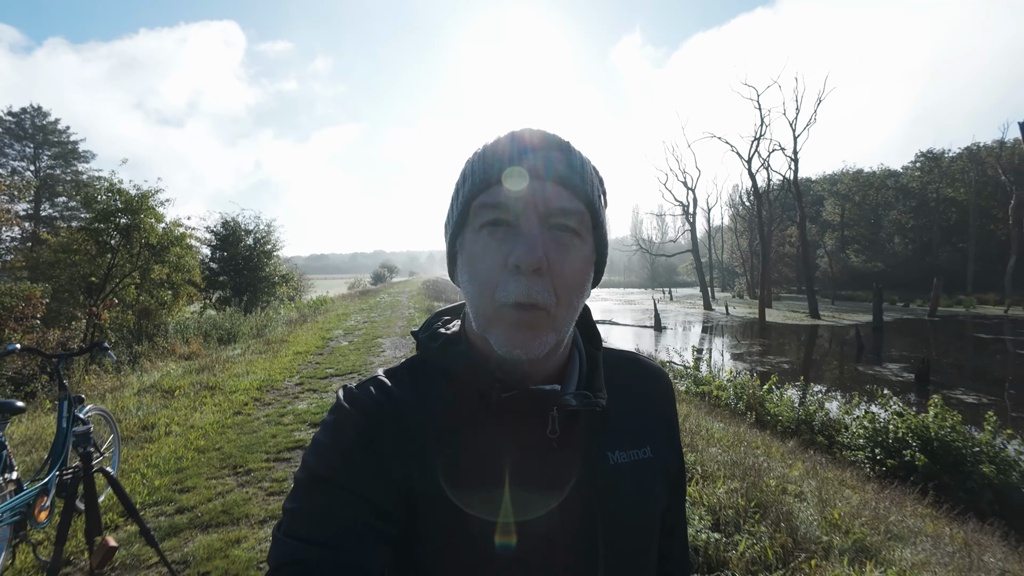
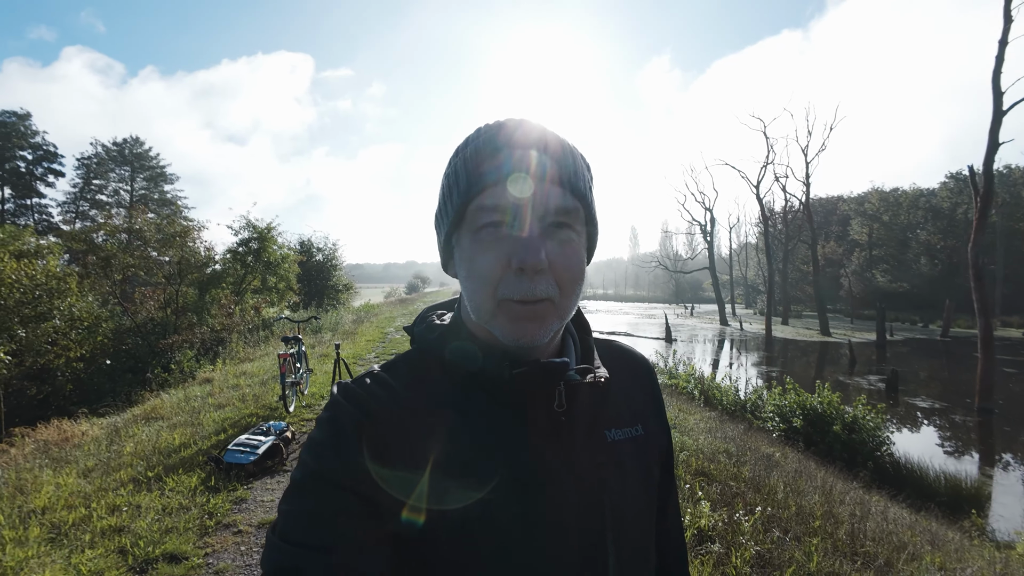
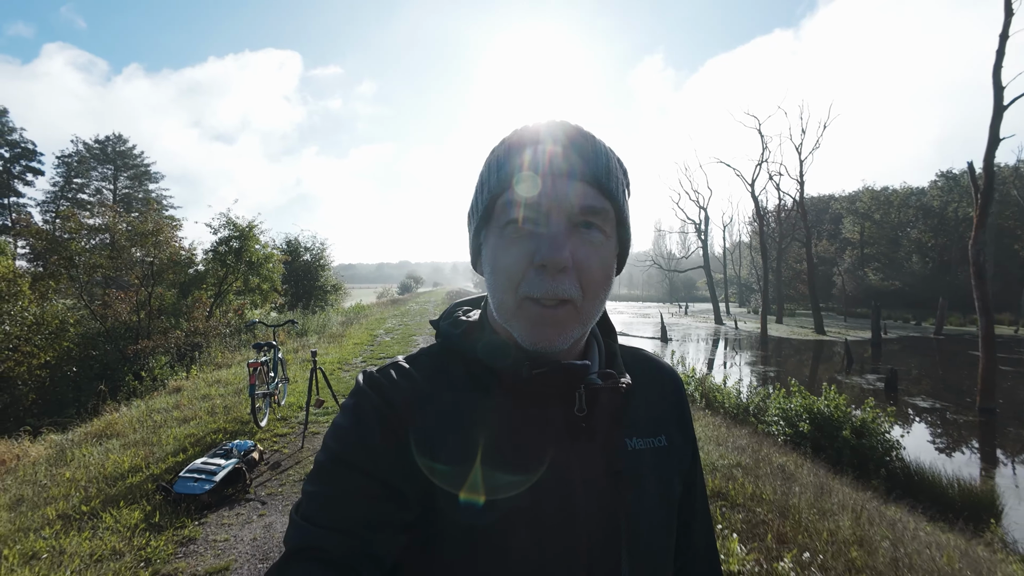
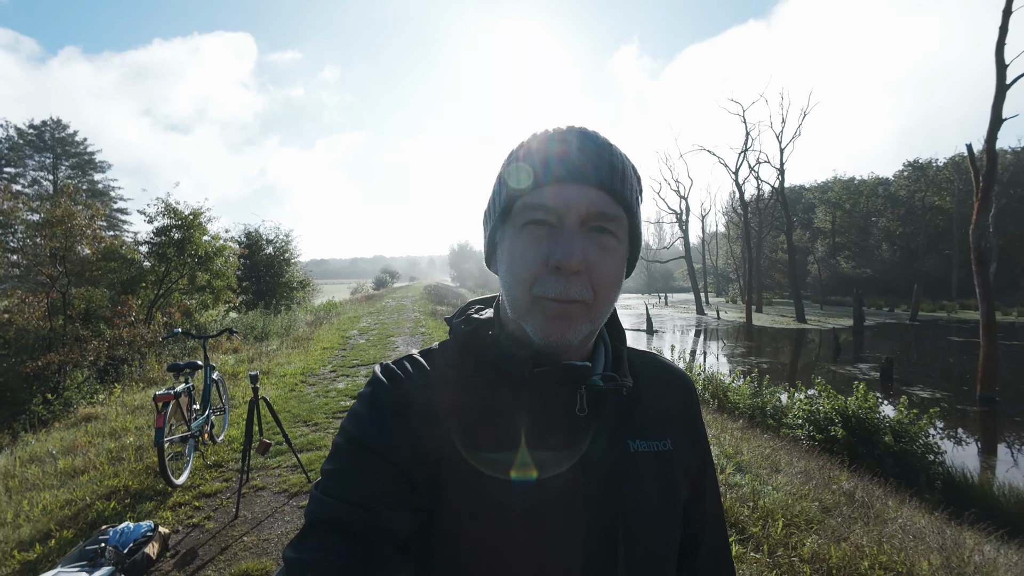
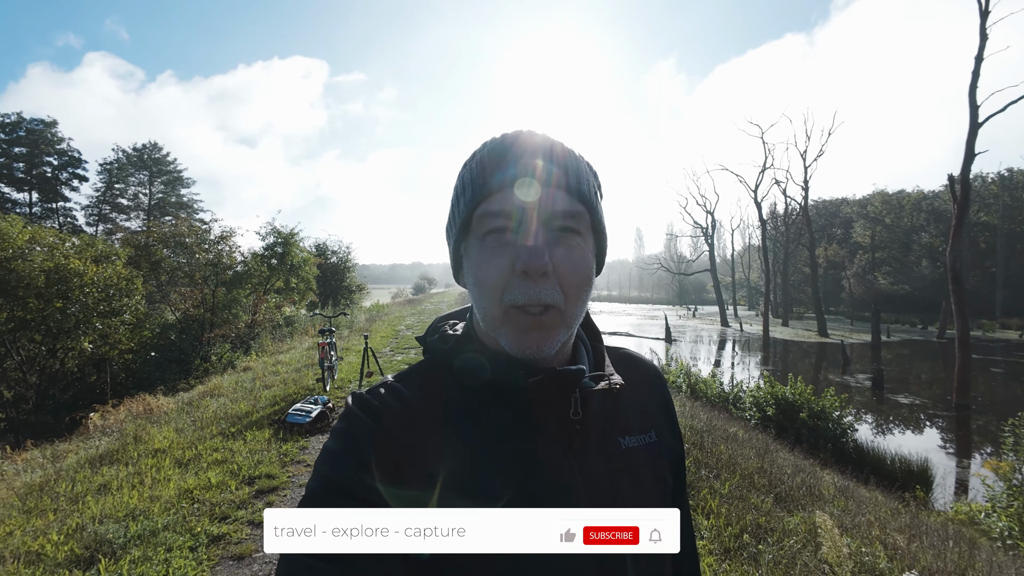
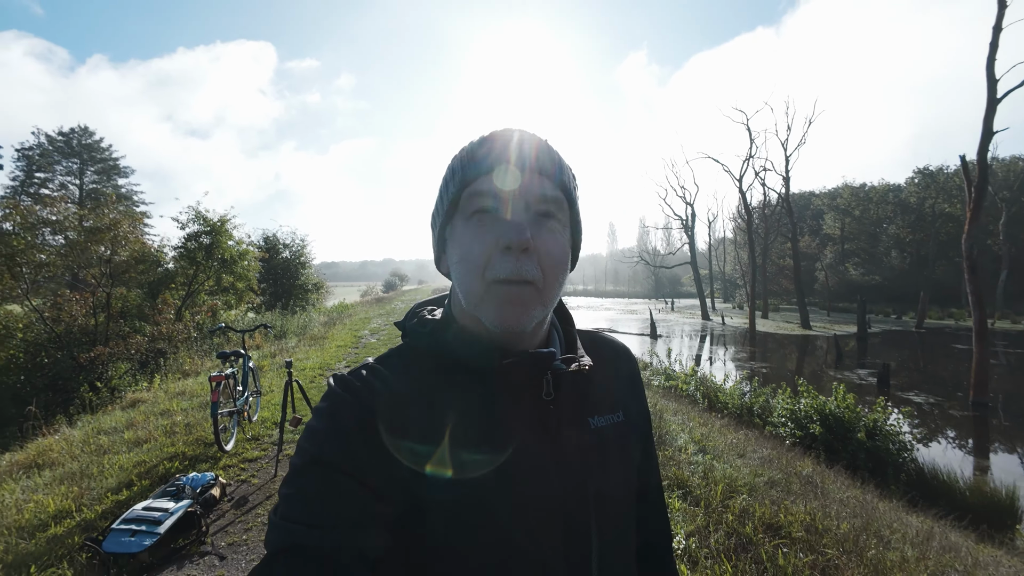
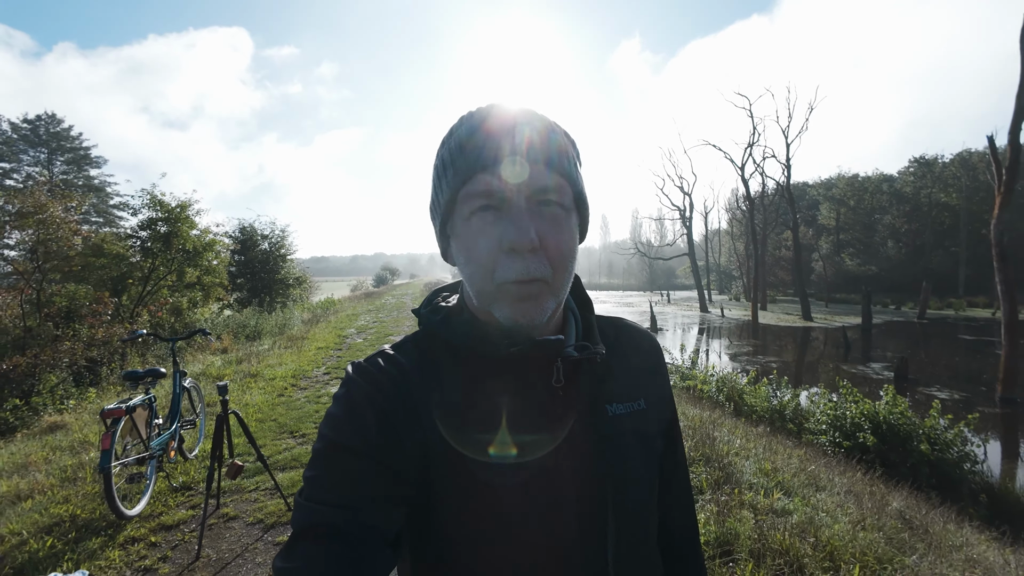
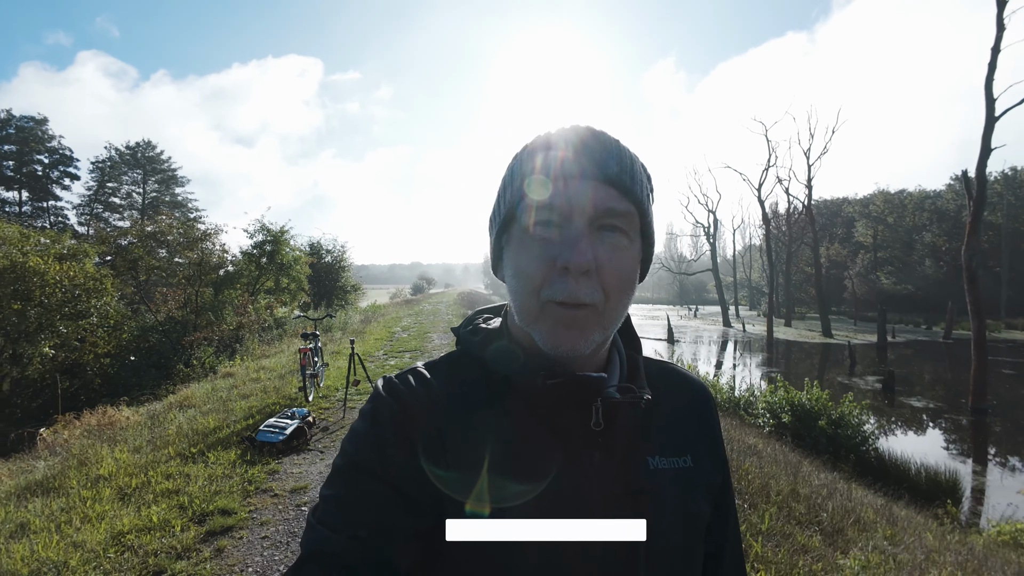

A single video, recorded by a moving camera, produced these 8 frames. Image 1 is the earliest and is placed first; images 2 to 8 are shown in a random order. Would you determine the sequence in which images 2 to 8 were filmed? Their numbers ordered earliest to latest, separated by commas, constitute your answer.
7, 4, 6, 3, 2, 8, 5
